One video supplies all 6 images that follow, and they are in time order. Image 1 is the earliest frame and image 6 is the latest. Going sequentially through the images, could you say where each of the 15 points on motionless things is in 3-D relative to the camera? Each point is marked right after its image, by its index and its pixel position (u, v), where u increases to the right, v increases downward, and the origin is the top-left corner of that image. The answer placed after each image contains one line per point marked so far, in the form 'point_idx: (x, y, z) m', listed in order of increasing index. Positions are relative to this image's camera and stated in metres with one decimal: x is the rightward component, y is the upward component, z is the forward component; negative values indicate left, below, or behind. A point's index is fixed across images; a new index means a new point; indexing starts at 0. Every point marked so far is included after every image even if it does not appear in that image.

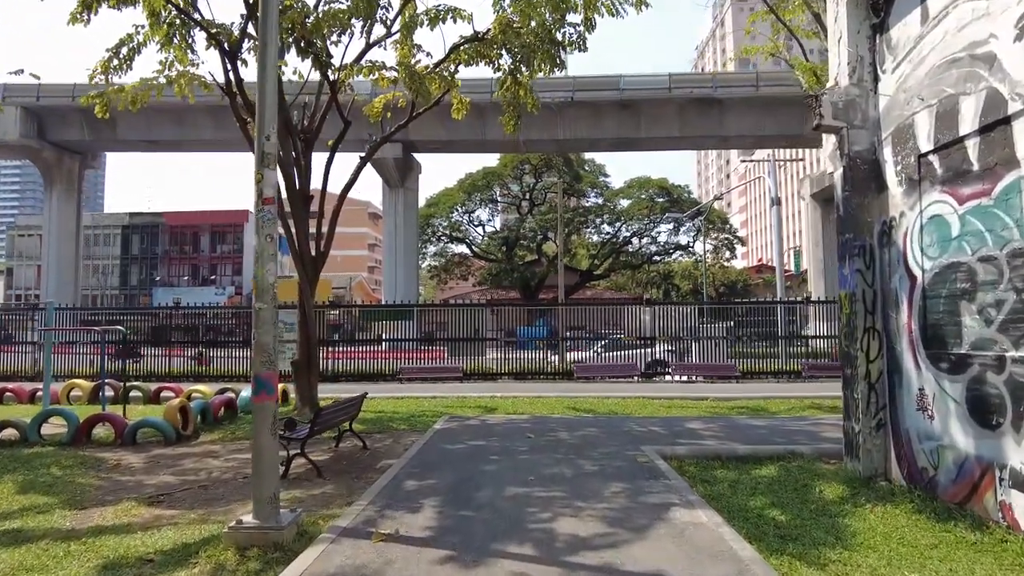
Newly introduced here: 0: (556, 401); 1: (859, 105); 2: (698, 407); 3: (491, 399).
0: (+0.9, -2.3, +13.6) m
1: (+3.5, +1.8, +6.7) m
2: (+3.6, -2.3, +13.1) m
3: (-0.4, -2.3, +14.0) m
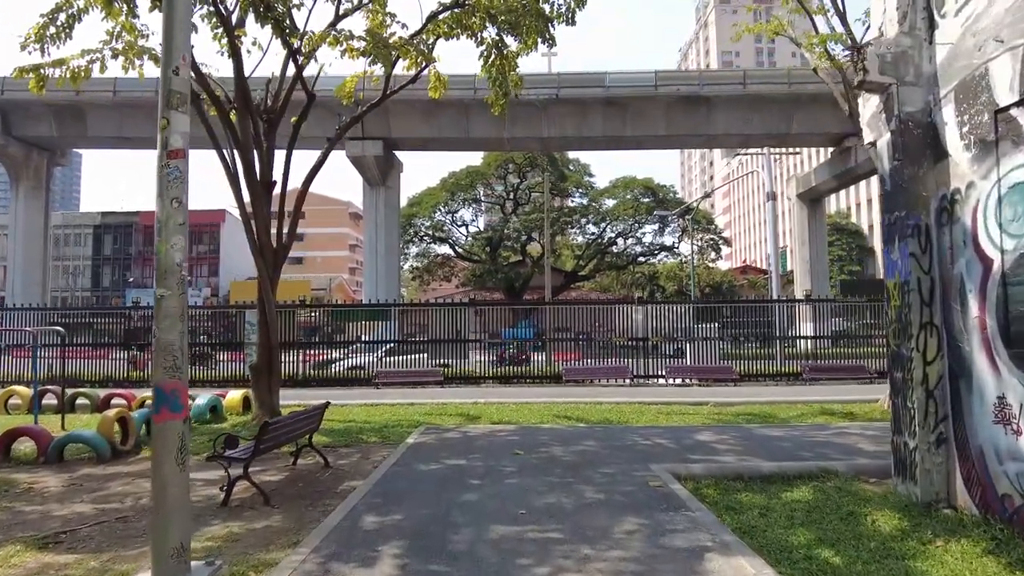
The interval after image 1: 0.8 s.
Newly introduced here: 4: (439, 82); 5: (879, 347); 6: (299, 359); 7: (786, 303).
0: (+0.6, -2.2, +12.4) m
1: (+3.3, +1.9, +5.6) m
2: (+3.3, -2.3, +12.0) m
3: (-0.7, -2.3, +12.8) m
4: (-1.4, +4.0, +13.0) m
5: (+10.4, -1.7, +19.1) m
6: (-5.9, -1.9, +18.8) m
7: (+6.6, -0.4, +19.0) m
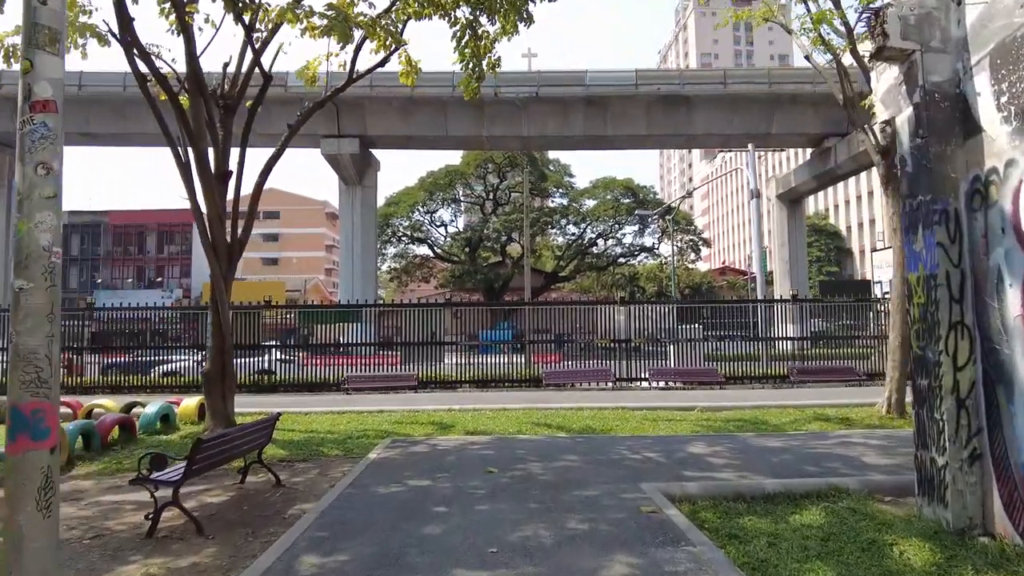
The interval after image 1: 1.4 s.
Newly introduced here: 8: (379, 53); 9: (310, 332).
0: (+0.2, -2.2, +11.6) m
1: (+3.1, +2.0, +4.9) m
2: (+2.9, -2.2, +11.3) m
3: (-1.2, -2.3, +12.0) m
4: (-1.8, +4.0, +12.2) m
5: (+9.8, -1.7, +18.6) m
6: (-6.5, -1.9, +17.8) m
7: (+5.9, -0.4, +18.4) m
8: (-2.3, +4.1, +11.5) m
9: (-5.4, -1.2, +17.9) m
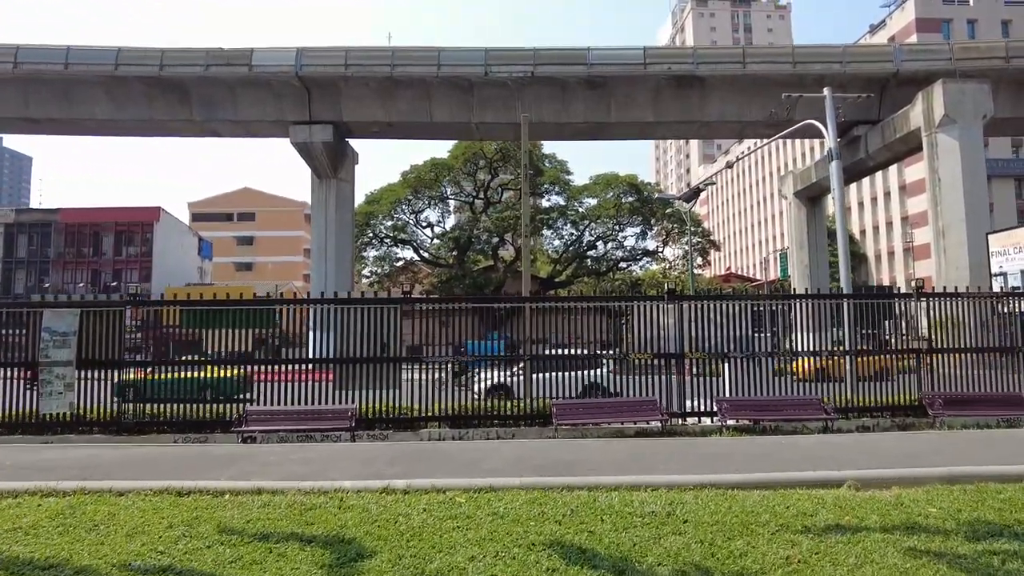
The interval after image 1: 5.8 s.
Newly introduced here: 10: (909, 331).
0: (+0.1, -1.9, +5.6) m
1: (+3.1, +2.4, -1.0) m
2: (+2.9, -1.9, +5.3) m
3: (-1.2, -1.9, +6.0) m
4: (-1.9, +4.3, +6.2) m
5: (+9.7, -1.5, +12.7) m
6: (-6.7, -1.7, +11.7) m
7: (+5.8, -0.2, +12.5) m
8: (-2.3, +4.4, +5.5) m
9: (-5.5, -1.0, +11.8) m
10: (+7.5, -0.8, +12.6) m
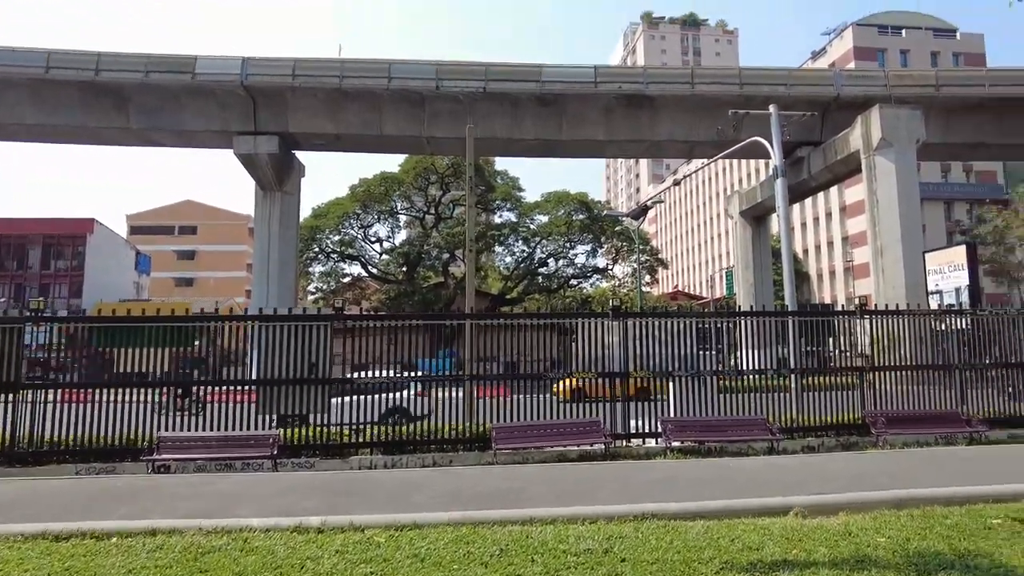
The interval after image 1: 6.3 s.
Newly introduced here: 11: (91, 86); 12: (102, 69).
0: (-0.5, -2.0, +5.0) m
1: (+3.0, +2.4, -1.3) m
2: (+2.3, -2.0, +4.9) m
3: (-1.8, -2.1, +5.3) m
4: (-2.5, +4.2, +5.6) m
5: (+8.6, -1.8, +12.8) m
6: (-7.7, -1.9, +10.6) m
7: (+4.7, -0.5, +12.3) m
8: (-2.9, +4.3, +5.0) m
9: (-6.5, -1.2, +10.8) m
10: (+6.4, -1.1, +12.6) m
11: (-12.5, +5.9, +19.6) m
12: (-12.0, +6.4, +19.4) m
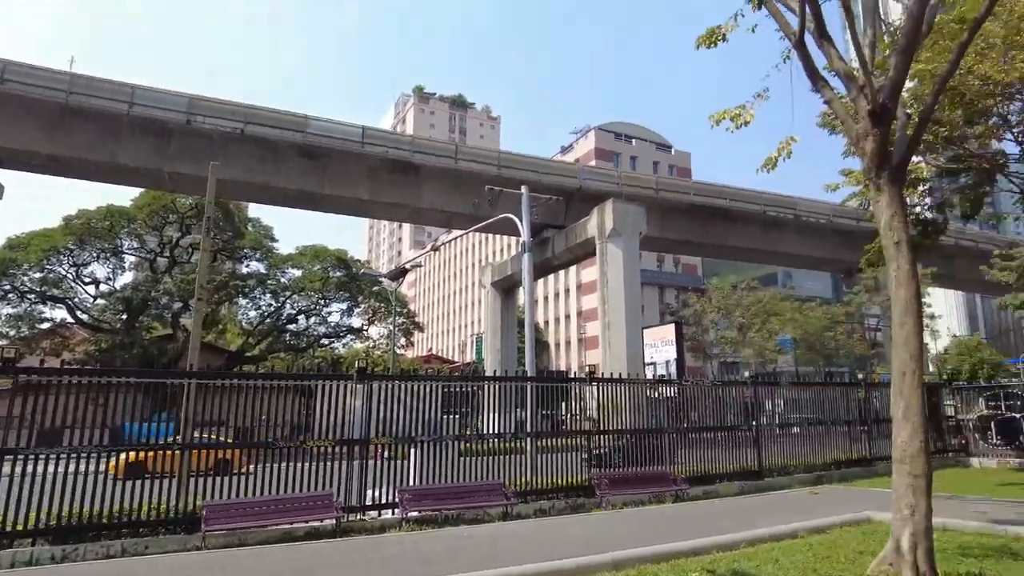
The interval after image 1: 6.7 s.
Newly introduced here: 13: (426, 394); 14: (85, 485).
0: (-2.4, -2.3, +3.9) m
1: (+3.3, +2.4, -0.3) m
2: (+0.2, -2.5, +4.8) m
3: (-3.8, -2.3, +3.7) m
4: (-4.2, +4.0, +4.4) m
5: (+3.3, -3.4, +14.3) m
6: (-11.1, -2.2, +6.7) m
7: (0.0, -1.8, +12.7) m
8: (-4.4, +4.1, +3.6) m
9: (-10.0, -1.5, +7.3) m
10: (+1.4, -2.5, +13.4) m
11: (-18.5, +5.3, +14.2) m
12: (-17.9, +5.7, +14.1) m
13: (-1.5, -1.9, +11.8) m
14: (-5.9, -2.7, +9.3) m
